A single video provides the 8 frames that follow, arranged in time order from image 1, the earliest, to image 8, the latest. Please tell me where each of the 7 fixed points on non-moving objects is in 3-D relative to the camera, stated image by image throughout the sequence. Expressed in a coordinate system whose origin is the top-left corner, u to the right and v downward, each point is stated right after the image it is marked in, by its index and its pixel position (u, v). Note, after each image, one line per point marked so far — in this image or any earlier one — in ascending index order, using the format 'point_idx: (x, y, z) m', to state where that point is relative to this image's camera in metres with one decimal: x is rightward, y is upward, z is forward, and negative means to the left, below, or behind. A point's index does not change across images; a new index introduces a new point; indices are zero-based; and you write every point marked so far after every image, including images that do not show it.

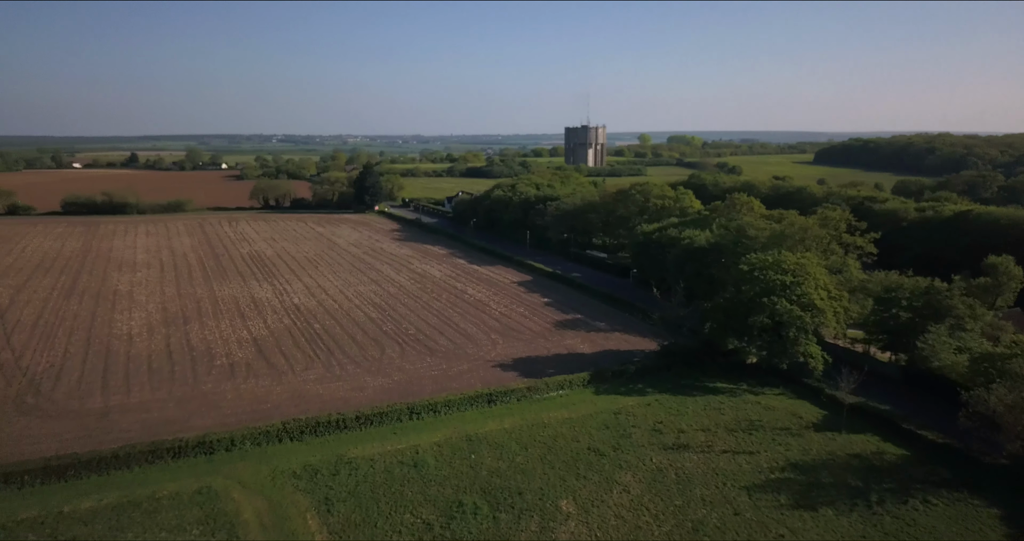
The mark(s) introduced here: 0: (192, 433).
0: (-8.3, -4.2, +19.8) m
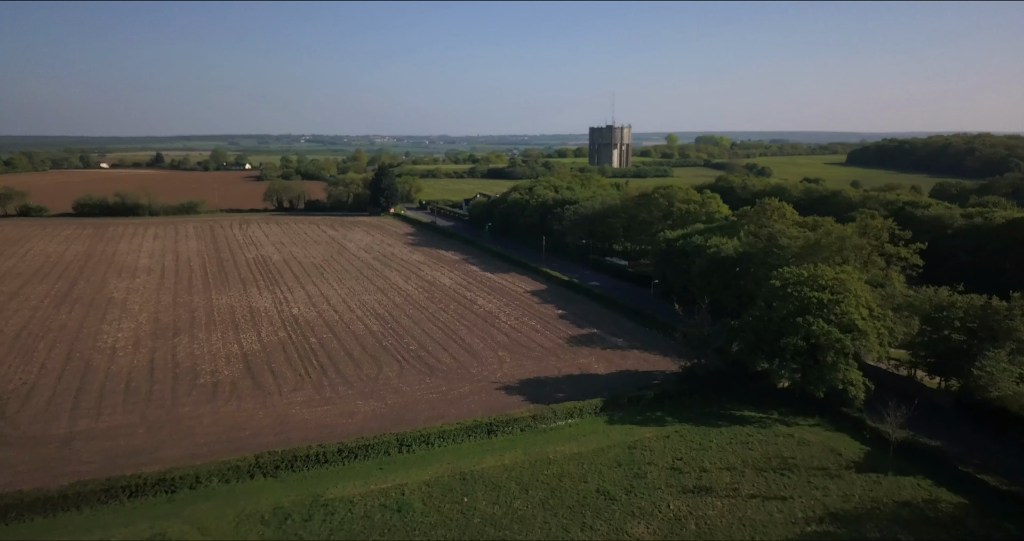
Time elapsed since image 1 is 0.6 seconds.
0: (-8.3, -4.6, +17.8) m
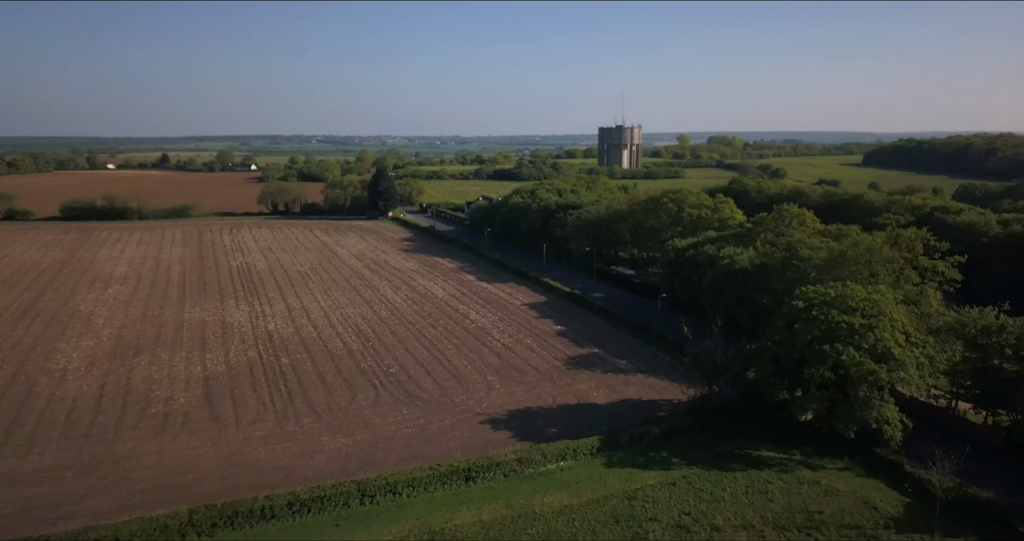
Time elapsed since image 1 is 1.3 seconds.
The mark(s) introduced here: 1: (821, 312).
0: (-8.7, -5.1, +15.3) m
1: (+8.1, -1.0, +20.0) m
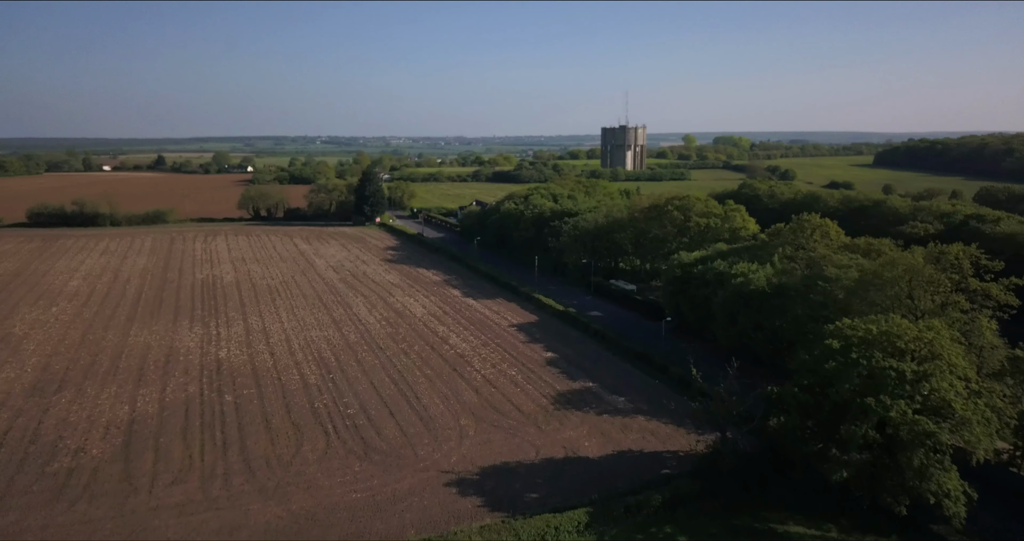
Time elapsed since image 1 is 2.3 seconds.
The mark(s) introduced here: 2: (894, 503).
0: (-9.4, -5.7, +11.7) m
1: (+7.4, -1.7, +16.3) m
2: (+7.4, -4.5, +14.8) m
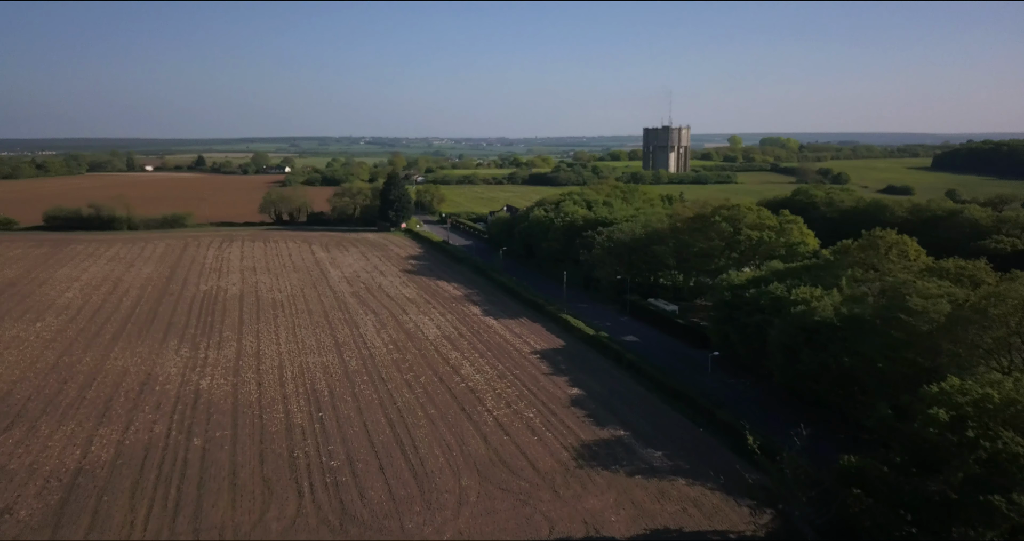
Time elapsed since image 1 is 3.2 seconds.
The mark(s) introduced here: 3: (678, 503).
0: (-9.6, -6.3, +8.6) m
1: (+7.5, -2.5, +12.3) m
2: (+7.3, -5.2, +10.8) m
3: (+3.5, -5.0, +16.4) m
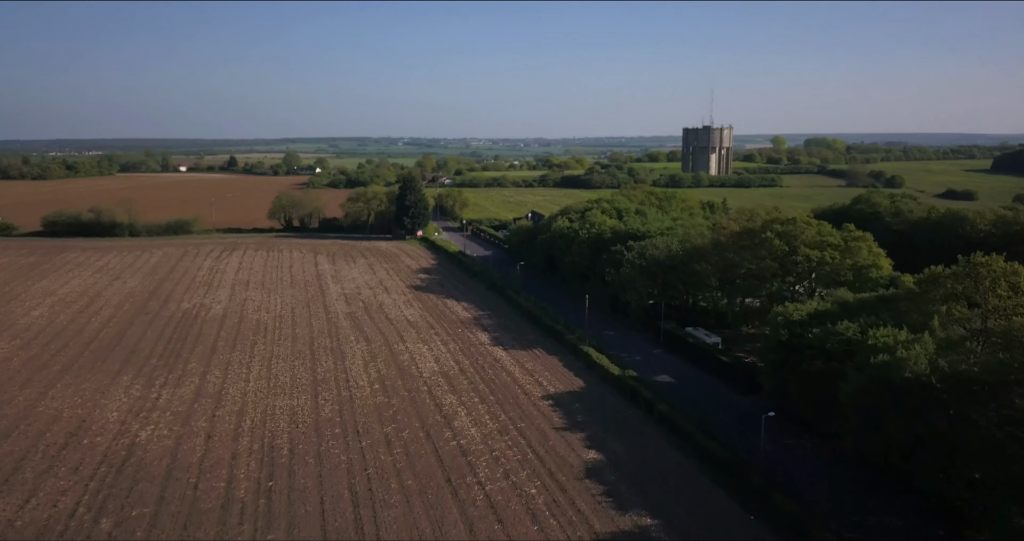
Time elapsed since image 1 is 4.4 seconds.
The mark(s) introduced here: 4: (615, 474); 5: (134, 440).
0: (-10.3, -7.0, +4.6) m
1: (+7.0, -3.3, +7.5) m
2: (+6.7, -6.1, +6.0) m
3: (+3.2, -5.8, +11.8) m
4: (+2.4, -4.6, +17.6) m
5: (-9.5, -4.2, +19.5) m
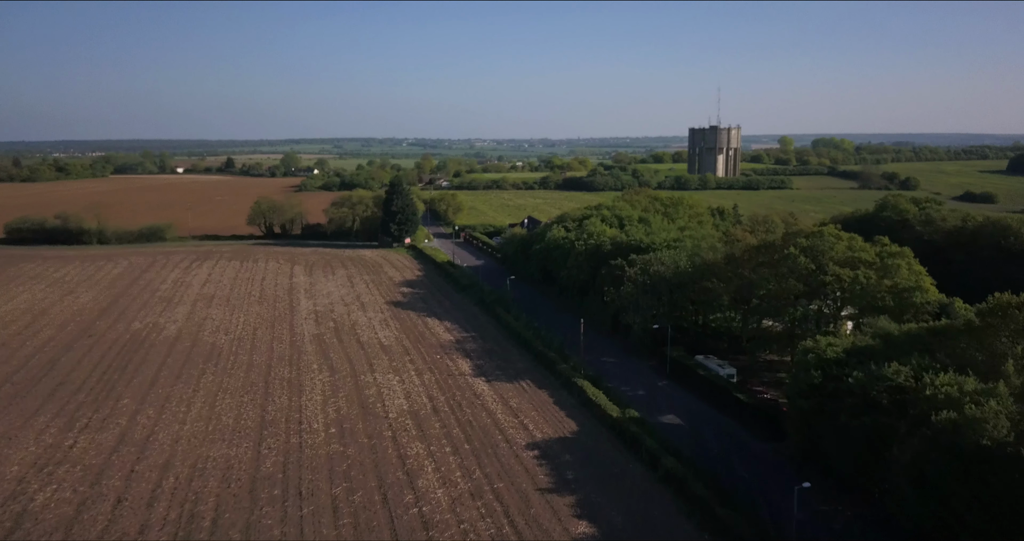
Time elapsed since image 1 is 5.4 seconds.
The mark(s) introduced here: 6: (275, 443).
0: (-11.0, -7.6, +1.2) m
1: (+6.4, -3.9, +4.0) m
2: (+6.1, -6.7, +2.4) m
3: (+2.6, -6.4, +8.3) m
4: (+1.8, -5.3, +14.1) m
5: (-10.1, -4.9, +16.1) m
6: (-5.9, -4.3, +19.3) m
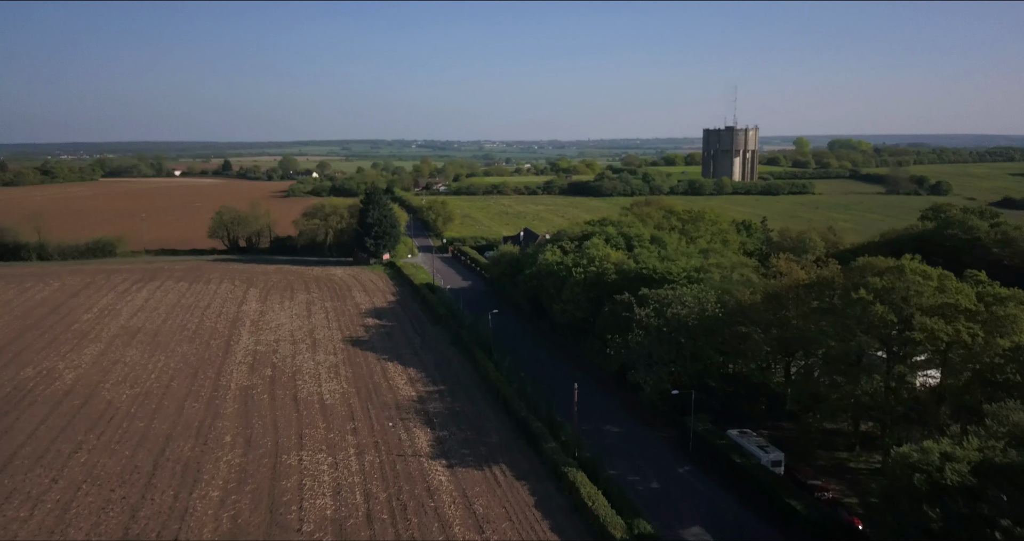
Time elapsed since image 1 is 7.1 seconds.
0: (-12.0, -8.6, -4.6) m
1: (+5.4, -5.0, -2.0) m
2: (+5.1, -7.7, -3.6) m
3: (+1.7, -7.5, +2.3) m
4: (+1.0, -6.3, +8.1) m
5: (-10.9, -5.9, +10.3) m
6: (-6.6, -5.3, +13.4) m
